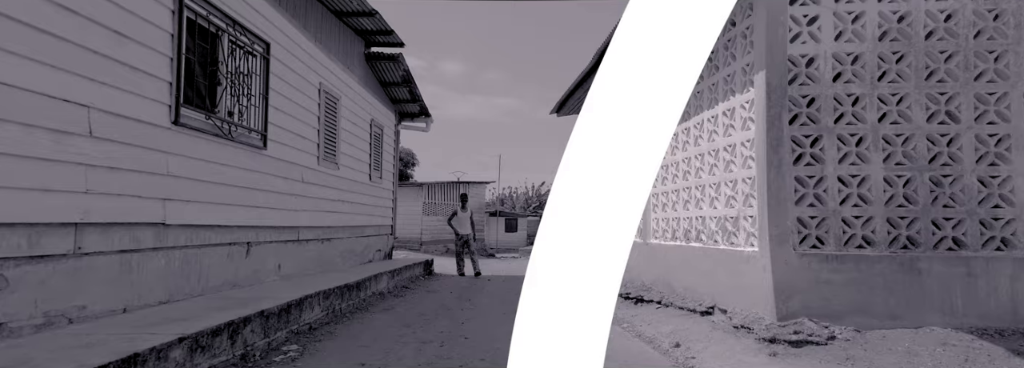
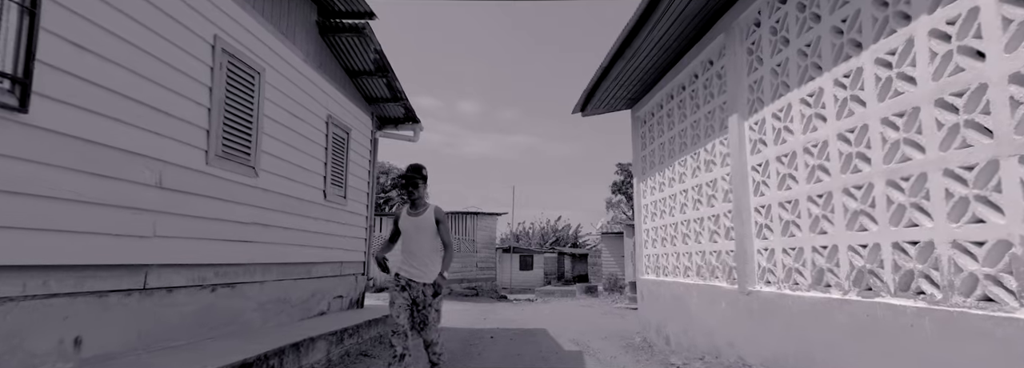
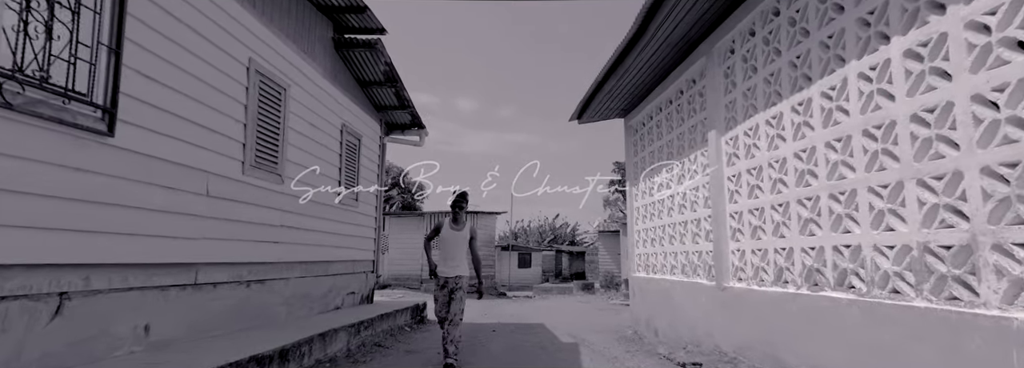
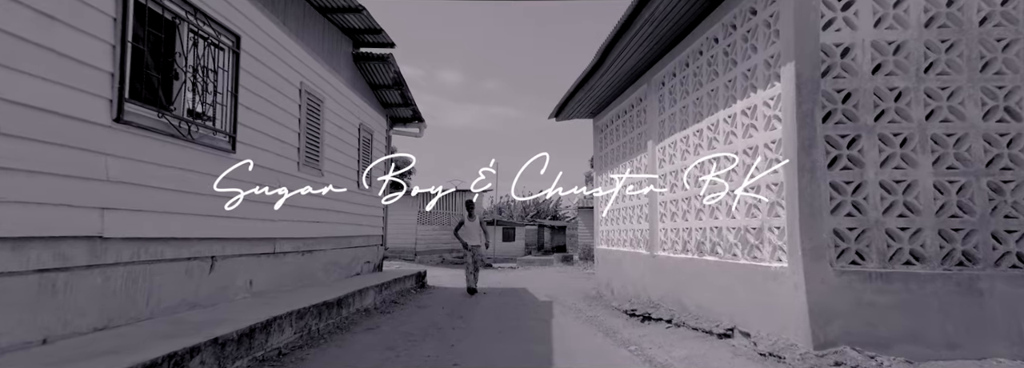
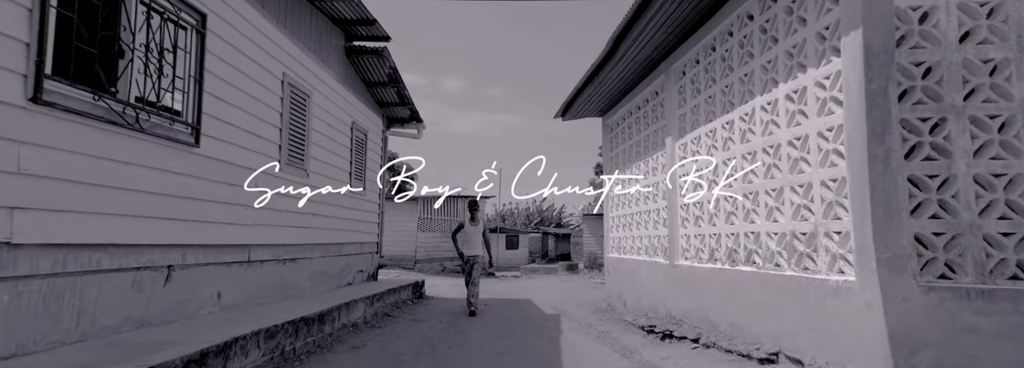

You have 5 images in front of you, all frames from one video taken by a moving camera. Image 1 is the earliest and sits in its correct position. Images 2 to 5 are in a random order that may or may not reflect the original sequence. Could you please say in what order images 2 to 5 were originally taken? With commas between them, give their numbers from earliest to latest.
4, 5, 3, 2
